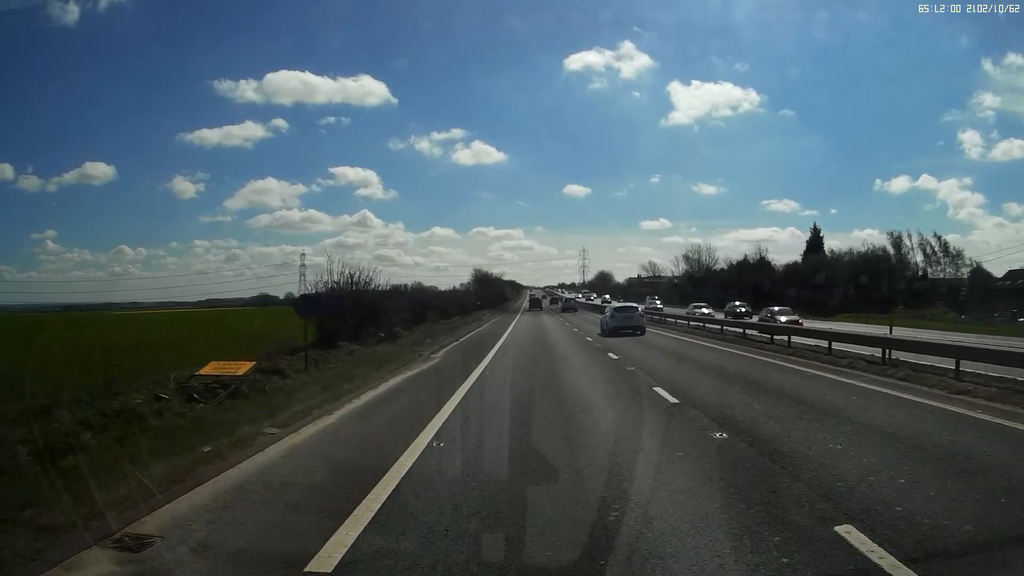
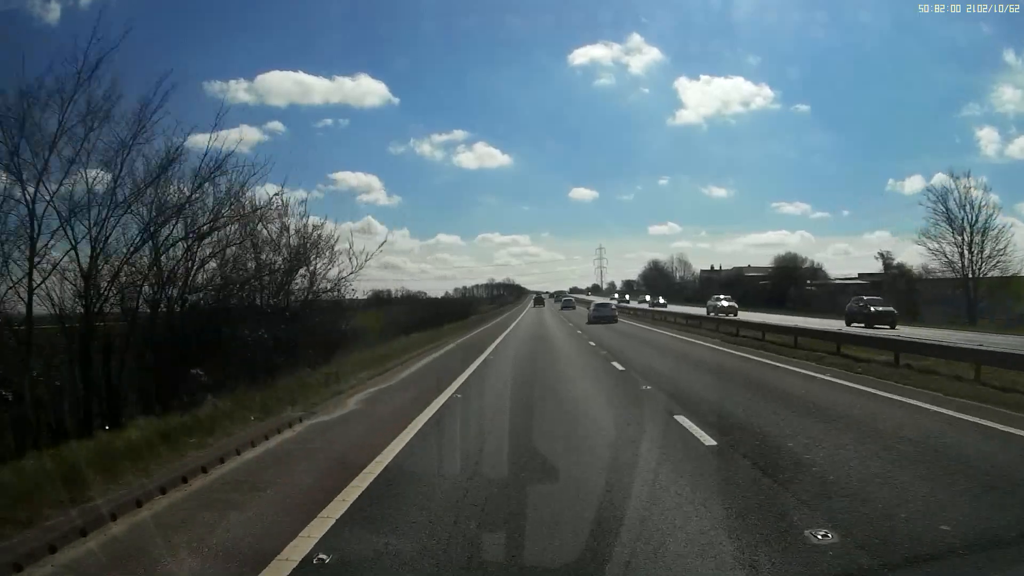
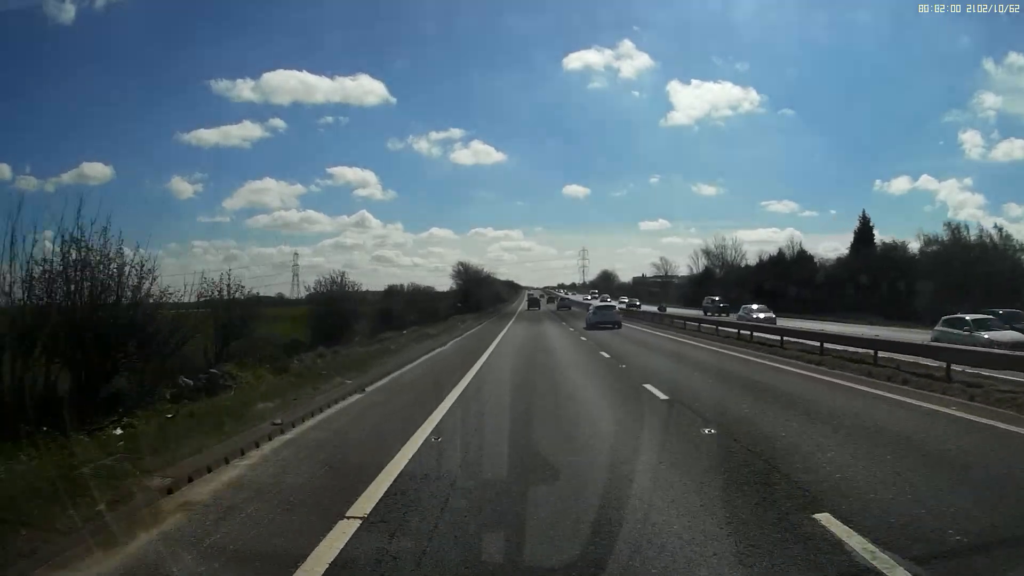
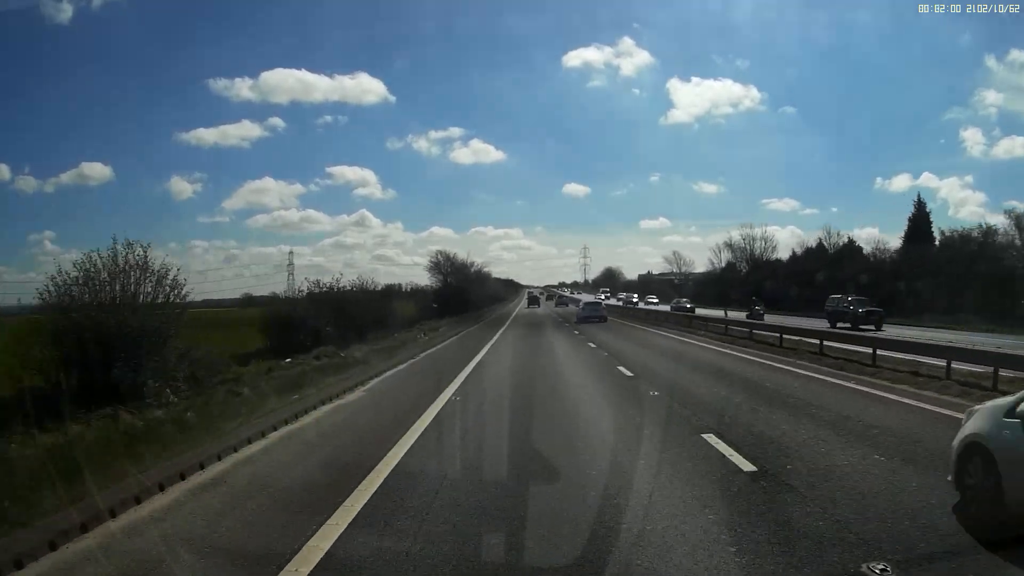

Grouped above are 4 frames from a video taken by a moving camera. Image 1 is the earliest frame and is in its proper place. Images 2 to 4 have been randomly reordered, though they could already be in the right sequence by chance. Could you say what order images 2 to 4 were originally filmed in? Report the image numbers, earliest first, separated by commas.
3, 4, 2
